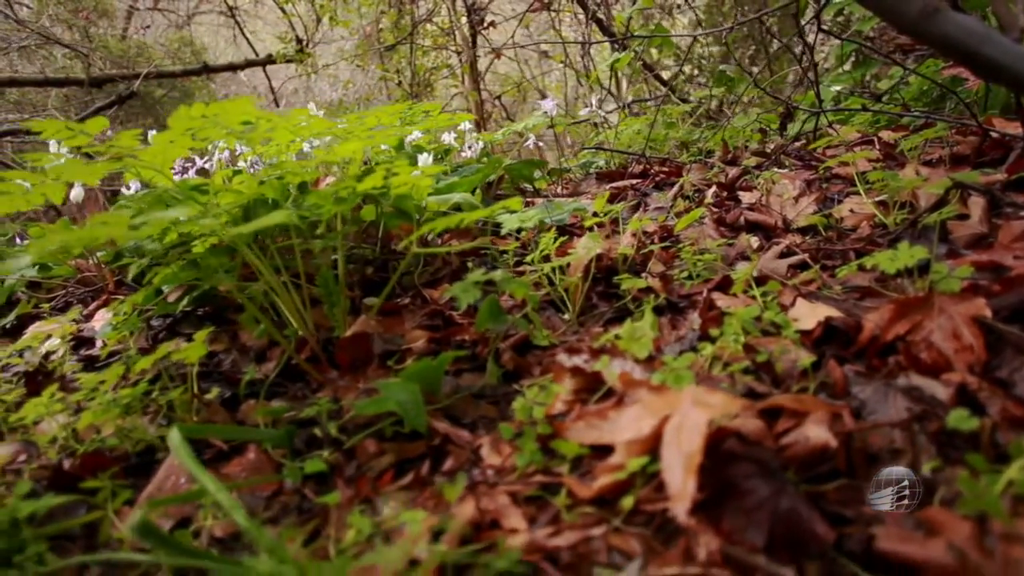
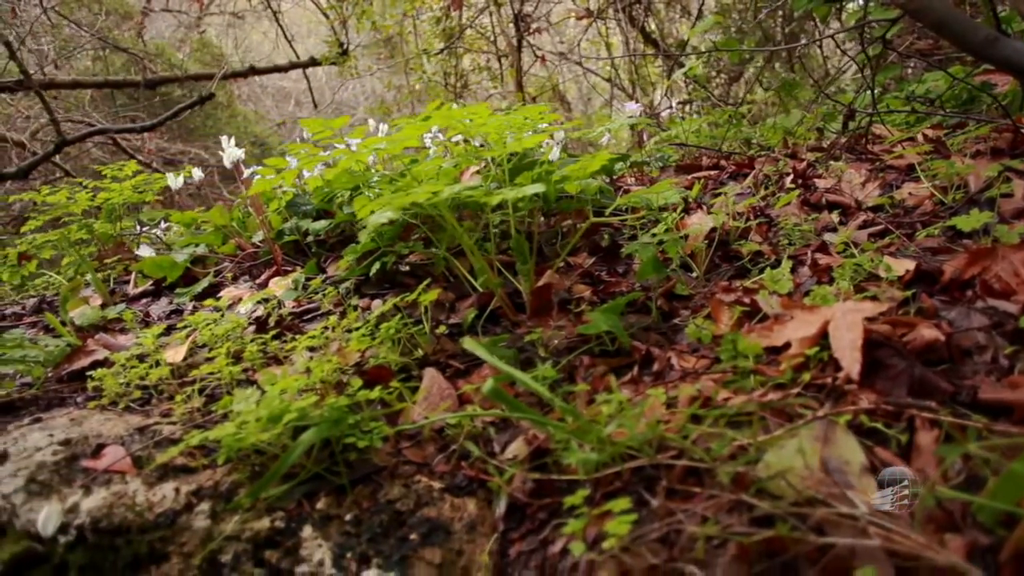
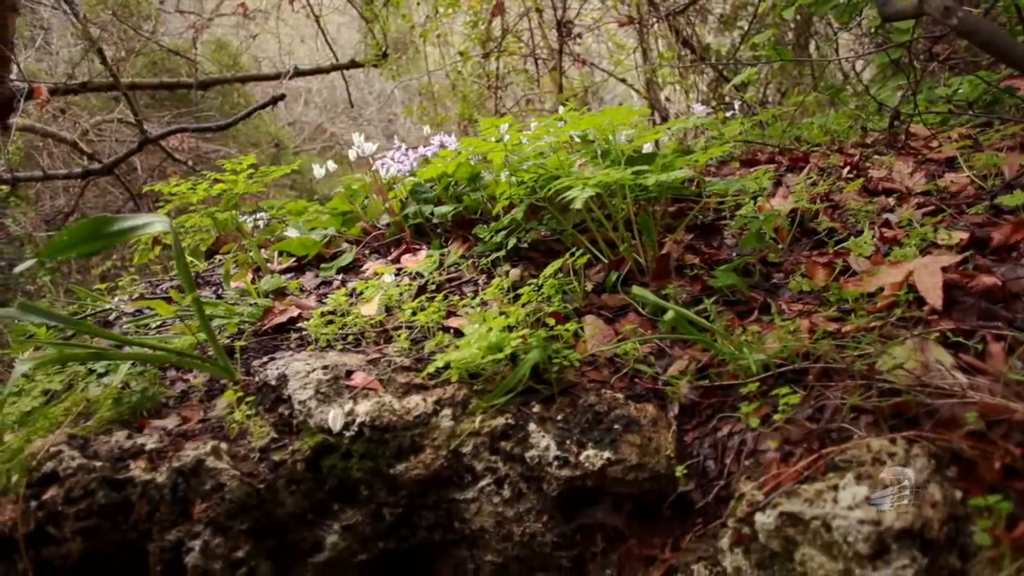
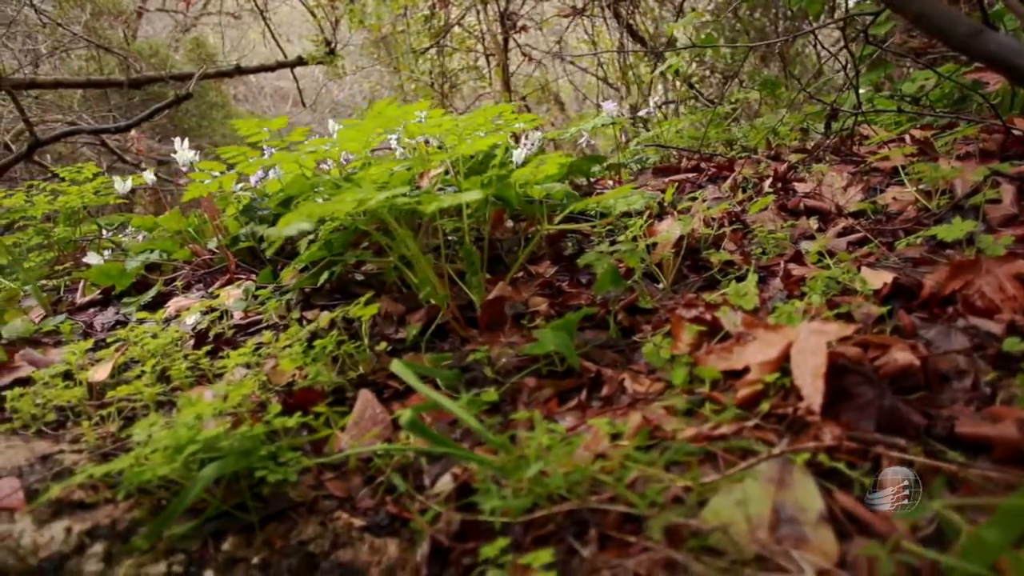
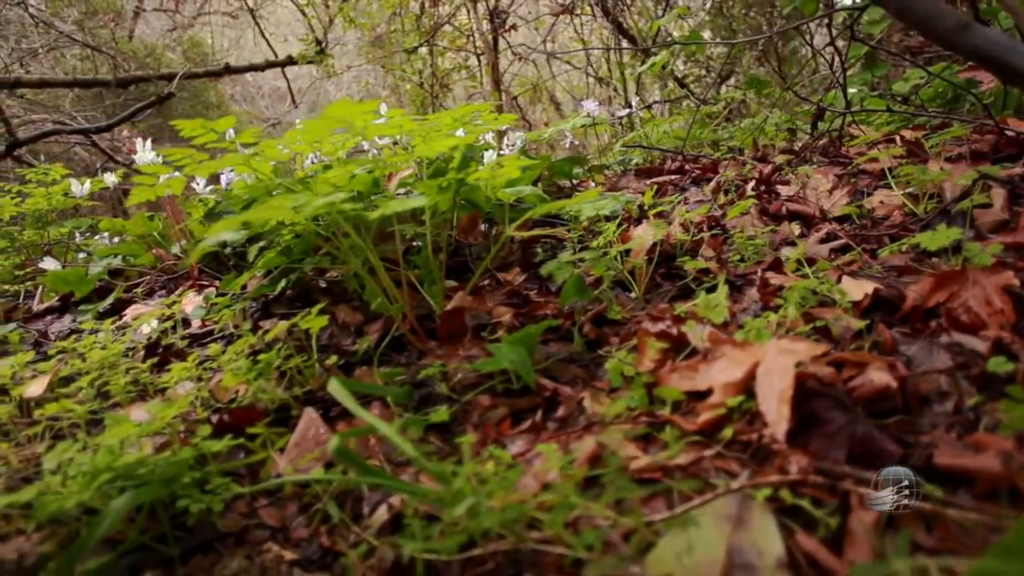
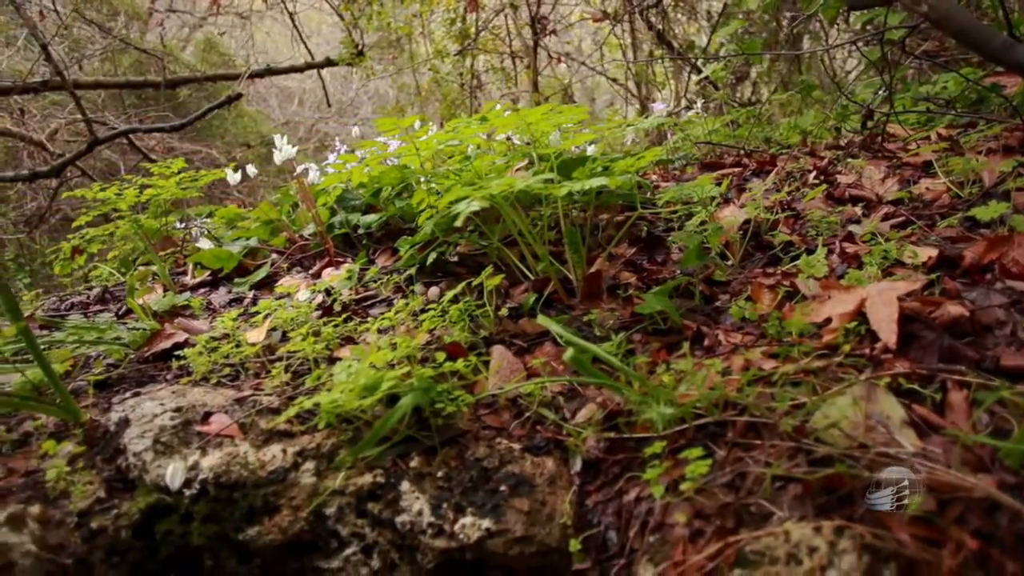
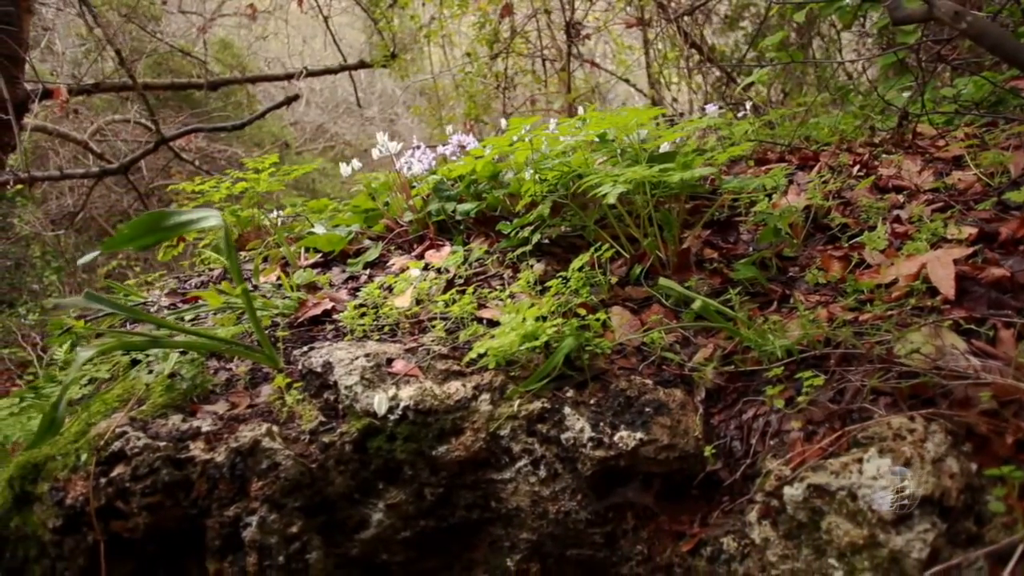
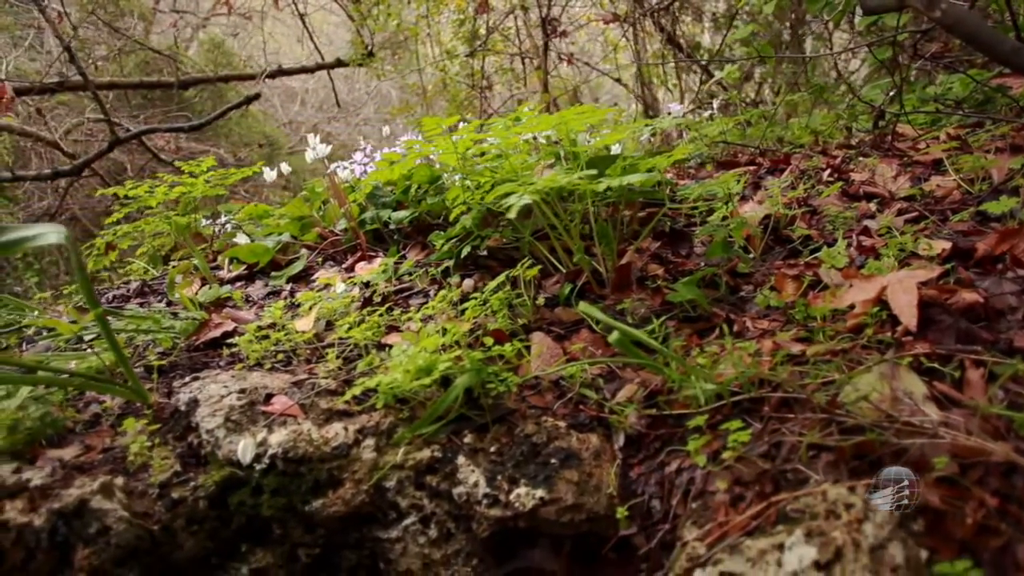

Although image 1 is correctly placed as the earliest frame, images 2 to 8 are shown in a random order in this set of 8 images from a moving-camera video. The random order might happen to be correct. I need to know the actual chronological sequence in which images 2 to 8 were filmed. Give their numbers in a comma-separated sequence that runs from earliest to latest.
5, 4, 2, 6, 8, 3, 7
